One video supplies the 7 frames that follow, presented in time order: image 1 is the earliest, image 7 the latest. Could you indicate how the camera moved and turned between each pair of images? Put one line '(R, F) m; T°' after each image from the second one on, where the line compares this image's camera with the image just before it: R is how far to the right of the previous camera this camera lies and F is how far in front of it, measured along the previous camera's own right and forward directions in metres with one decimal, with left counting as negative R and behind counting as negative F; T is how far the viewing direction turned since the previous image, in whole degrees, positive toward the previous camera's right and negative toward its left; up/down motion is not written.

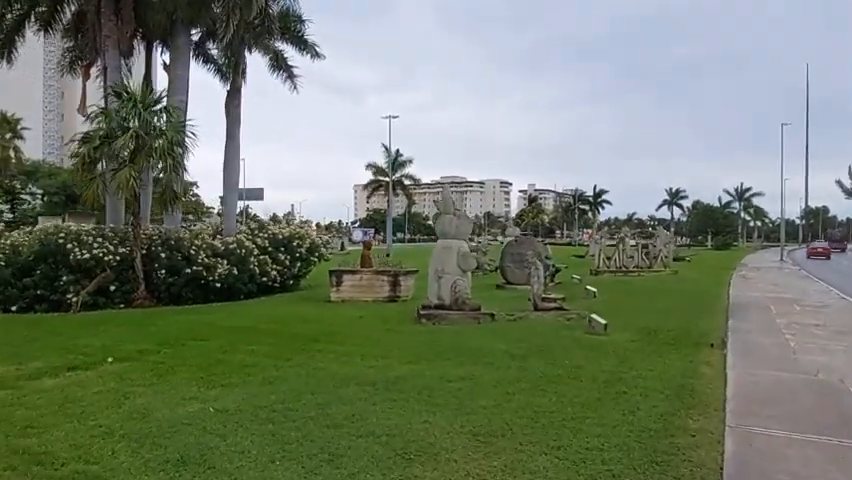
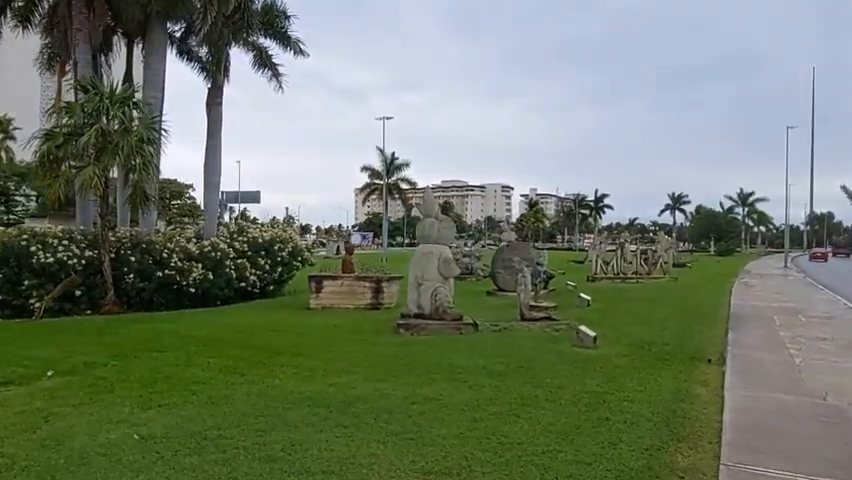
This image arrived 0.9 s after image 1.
(+0.3, +0.7) m; 0°
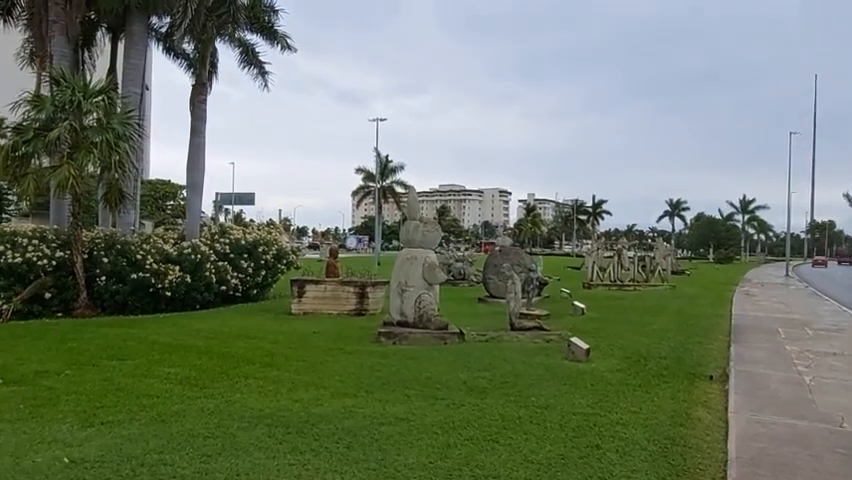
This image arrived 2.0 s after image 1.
(+0.1, +0.6) m; 0°
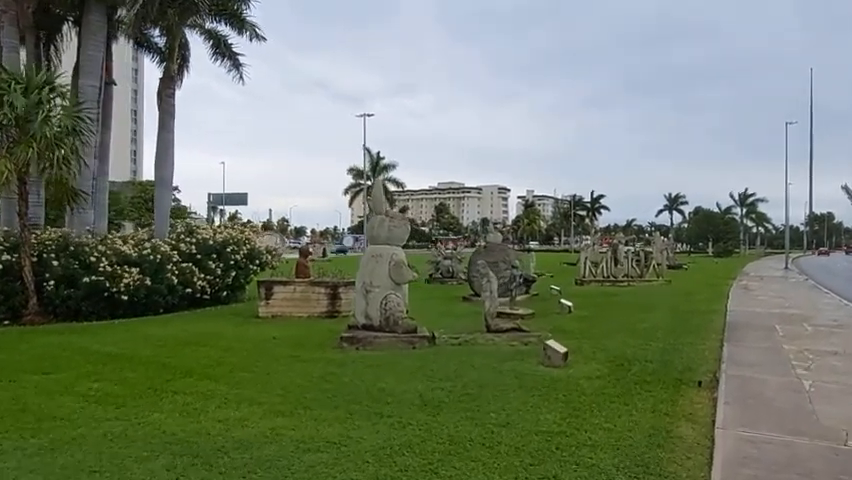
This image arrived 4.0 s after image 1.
(+0.4, +0.9) m; 0°
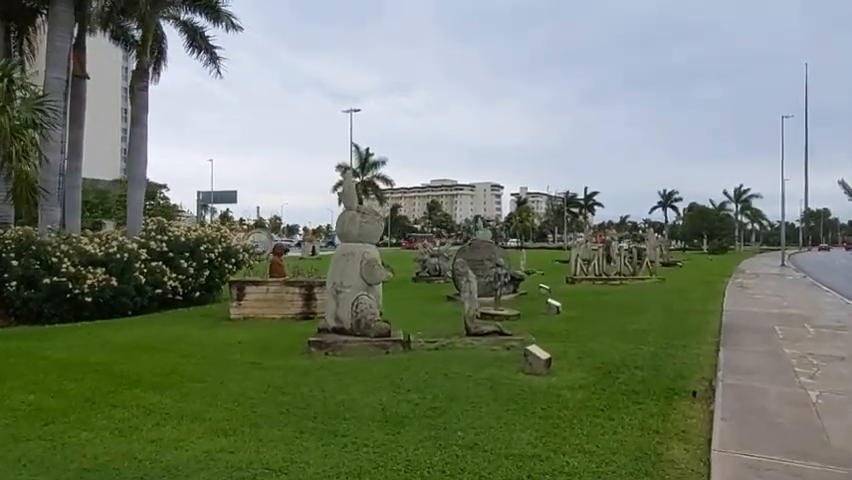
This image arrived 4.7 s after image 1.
(+0.2, +0.6) m; 0°
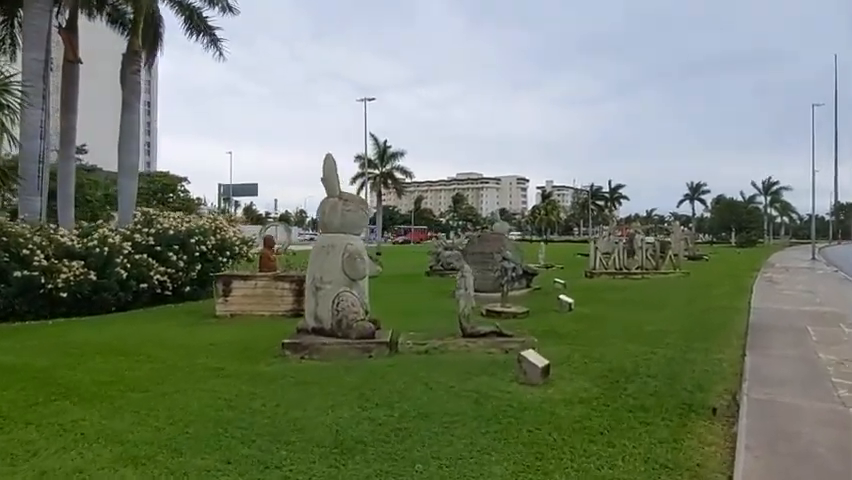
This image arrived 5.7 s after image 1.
(+0.3, +1.0) m; -2°
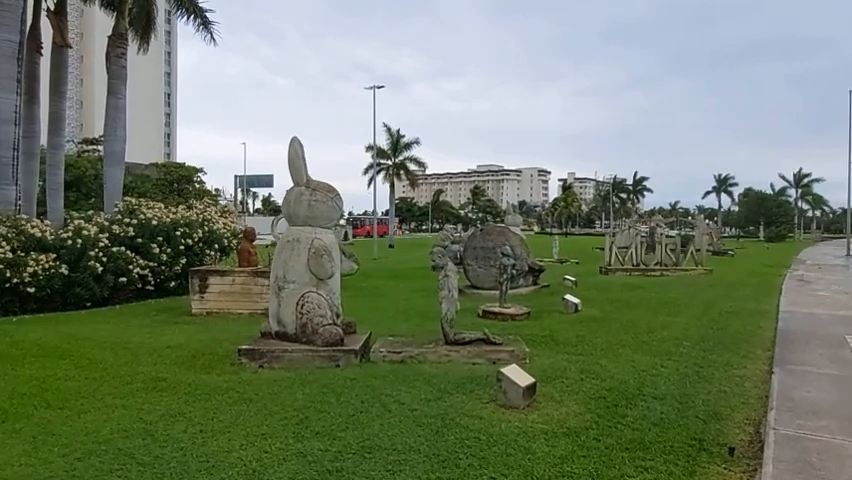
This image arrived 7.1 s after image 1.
(+0.3, +1.0) m; -1°
